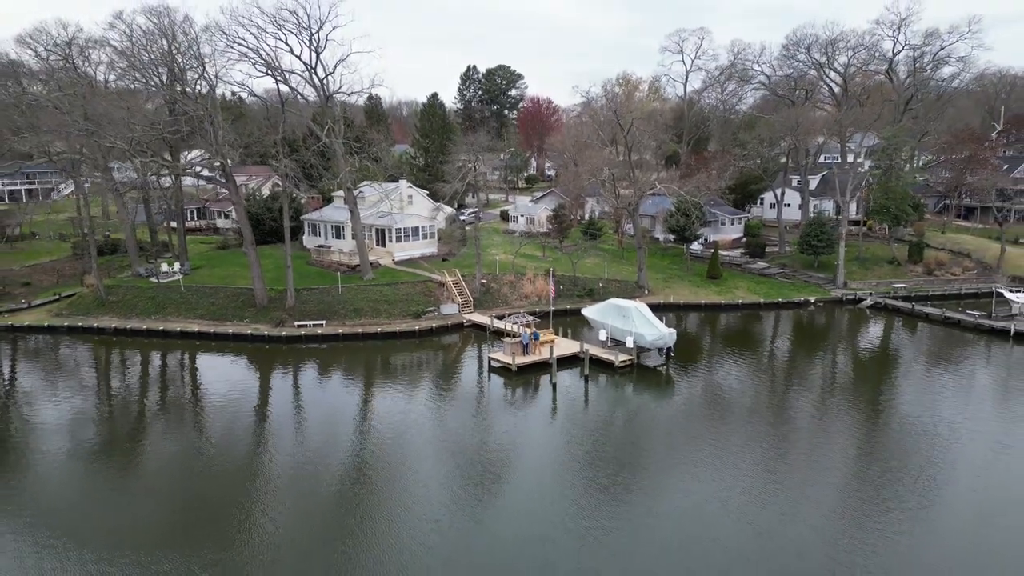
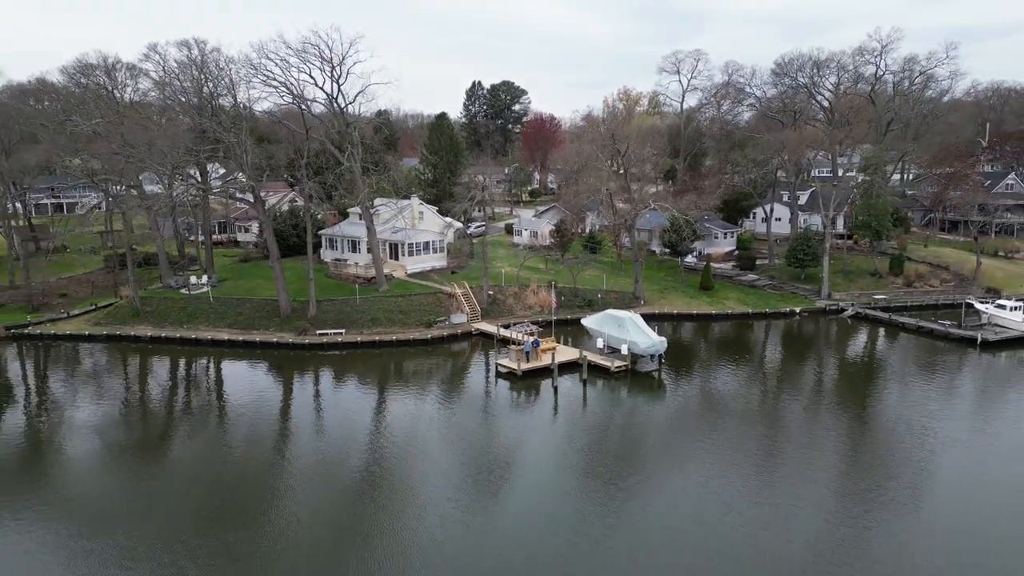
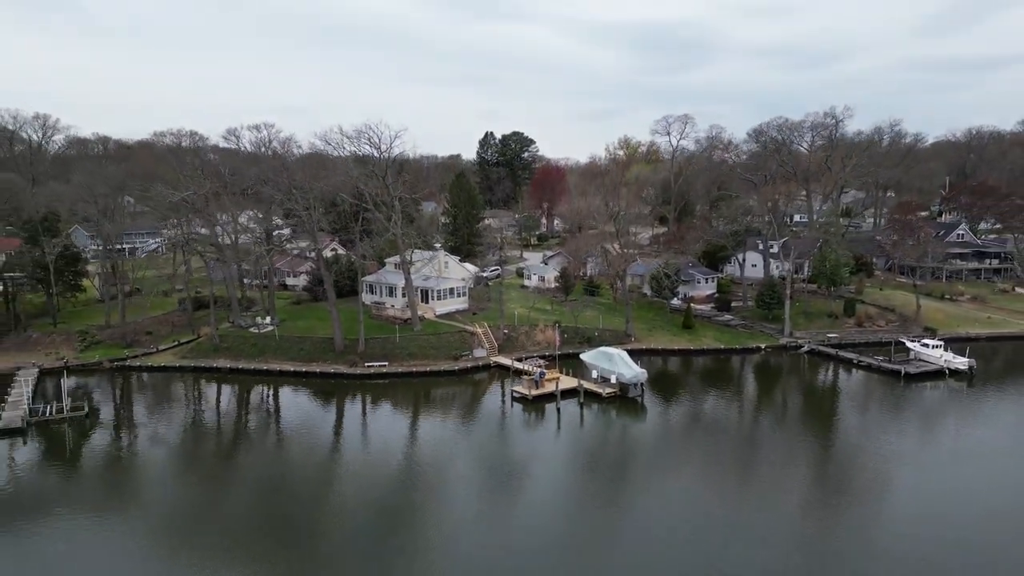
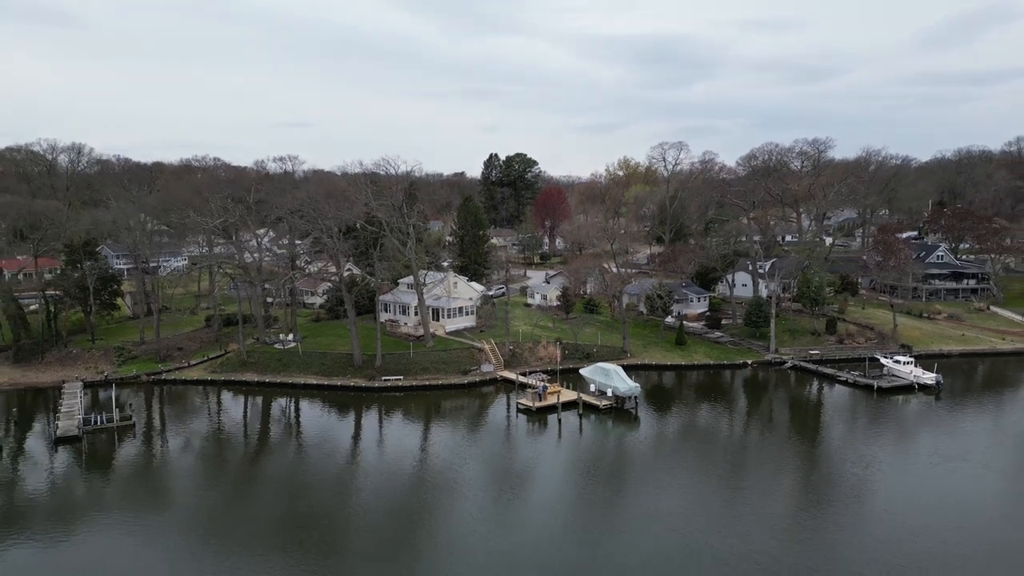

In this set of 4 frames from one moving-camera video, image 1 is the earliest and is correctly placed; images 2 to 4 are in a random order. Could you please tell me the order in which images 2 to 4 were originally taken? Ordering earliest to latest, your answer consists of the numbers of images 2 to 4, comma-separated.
2, 3, 4
